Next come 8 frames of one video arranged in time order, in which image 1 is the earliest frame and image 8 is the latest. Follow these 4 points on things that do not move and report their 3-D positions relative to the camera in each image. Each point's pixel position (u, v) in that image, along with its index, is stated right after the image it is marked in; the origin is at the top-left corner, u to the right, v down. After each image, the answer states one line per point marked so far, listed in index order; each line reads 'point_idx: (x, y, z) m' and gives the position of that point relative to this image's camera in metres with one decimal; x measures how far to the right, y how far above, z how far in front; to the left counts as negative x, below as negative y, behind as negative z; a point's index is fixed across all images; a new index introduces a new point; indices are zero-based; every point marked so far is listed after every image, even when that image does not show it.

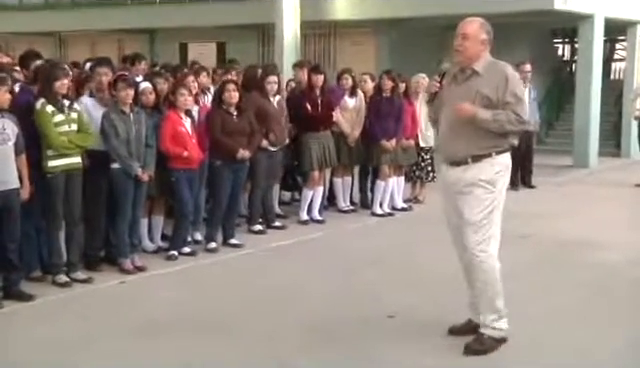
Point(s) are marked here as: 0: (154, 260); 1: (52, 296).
0: (-1.4, -0.6, +6.5) m
1: (-2.0, -0.8, +5.6) m
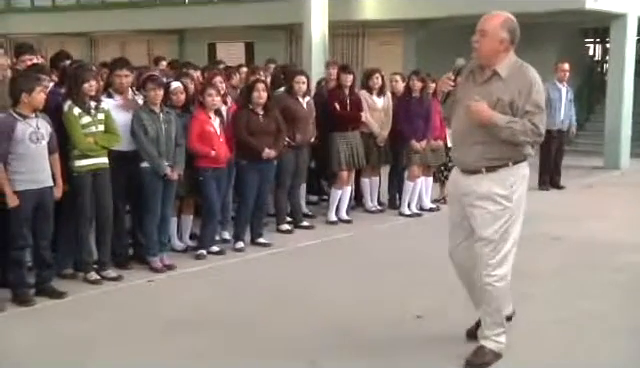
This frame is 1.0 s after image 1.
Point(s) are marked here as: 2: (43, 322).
0: (-1.2, -0.6, +6.5) m
1: (-1.8, -0.8, +5.6) m
2: (-1.9, -1.0, +5.1) m
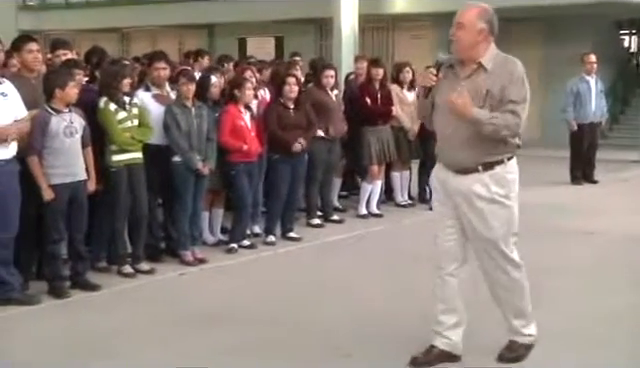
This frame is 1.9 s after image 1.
0: (-0.9, -0.6, +6.6) m
1: (-1.5, -0.8, +5.7) m
2: (-1.7, -0.9, +5.2) m
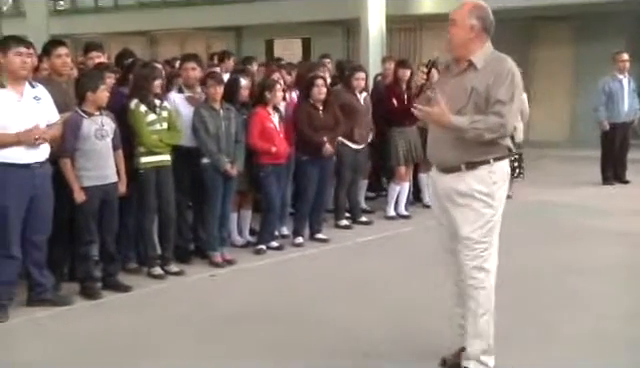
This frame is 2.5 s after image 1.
0: (-0.7, -0.6, +6.6) m
1: (-1.3, -0.8, +5.7) m
2: (-1.5, -0.9, +5.3) m
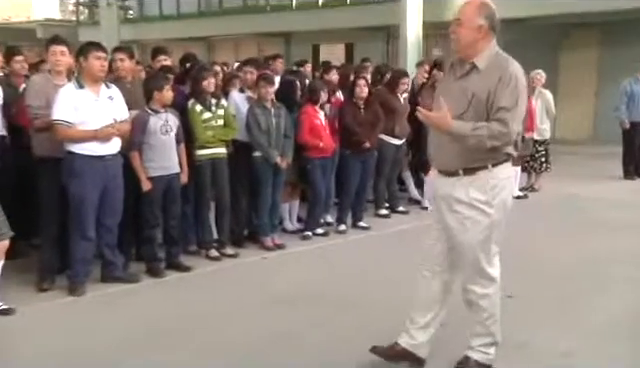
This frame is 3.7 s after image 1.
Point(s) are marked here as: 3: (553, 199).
0: (-0.3, -0.5, +7.2) m
1: (-1.0, -0.7, +6.4) m
2: (-1.2, -0.9, +5.9) m
3: (+3.0, -0.2, +9.7) m
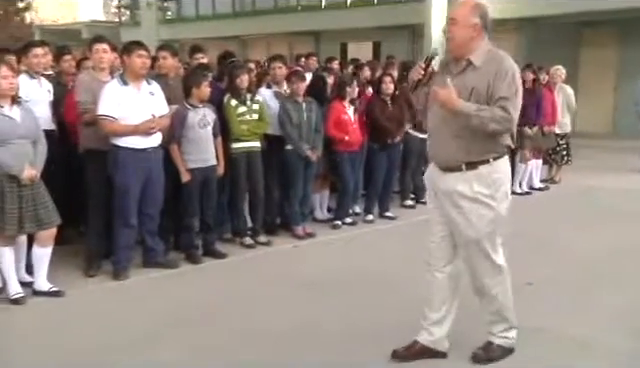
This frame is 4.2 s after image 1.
0: (0.0, -0.5, +7.5) m
1: (-0.7, -0.6, +6.7) m
2: (-0.9, -0.8, +6.2) m
3: (+3.4, -0.1, +9.9) m
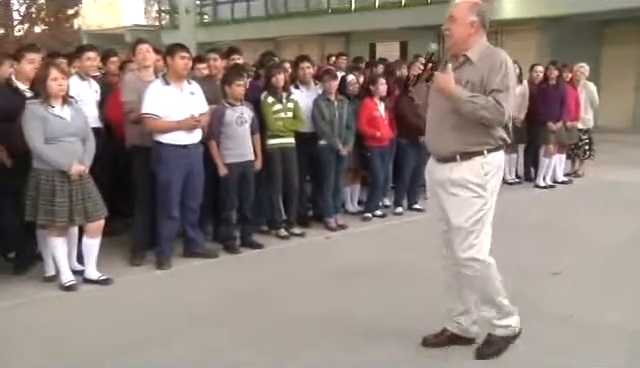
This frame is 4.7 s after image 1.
0: (+0.3, -0.4, +7.9) m
1: (-0.4, -0.6, +7.1) m
2: (-0.6, -0.7, +6.6) m
3: (+3.8, 0.0, +10.1) m
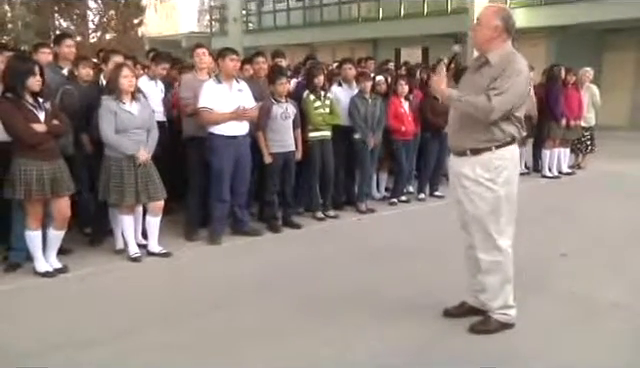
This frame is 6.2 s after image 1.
0: (+0.7, -0.3, +8.8) m
1: (-0.1, -0.5, +8.0) m
2: (-0.3, -0.6, +7.6) m
3: (+4.2, 0.0, +11.0) m
